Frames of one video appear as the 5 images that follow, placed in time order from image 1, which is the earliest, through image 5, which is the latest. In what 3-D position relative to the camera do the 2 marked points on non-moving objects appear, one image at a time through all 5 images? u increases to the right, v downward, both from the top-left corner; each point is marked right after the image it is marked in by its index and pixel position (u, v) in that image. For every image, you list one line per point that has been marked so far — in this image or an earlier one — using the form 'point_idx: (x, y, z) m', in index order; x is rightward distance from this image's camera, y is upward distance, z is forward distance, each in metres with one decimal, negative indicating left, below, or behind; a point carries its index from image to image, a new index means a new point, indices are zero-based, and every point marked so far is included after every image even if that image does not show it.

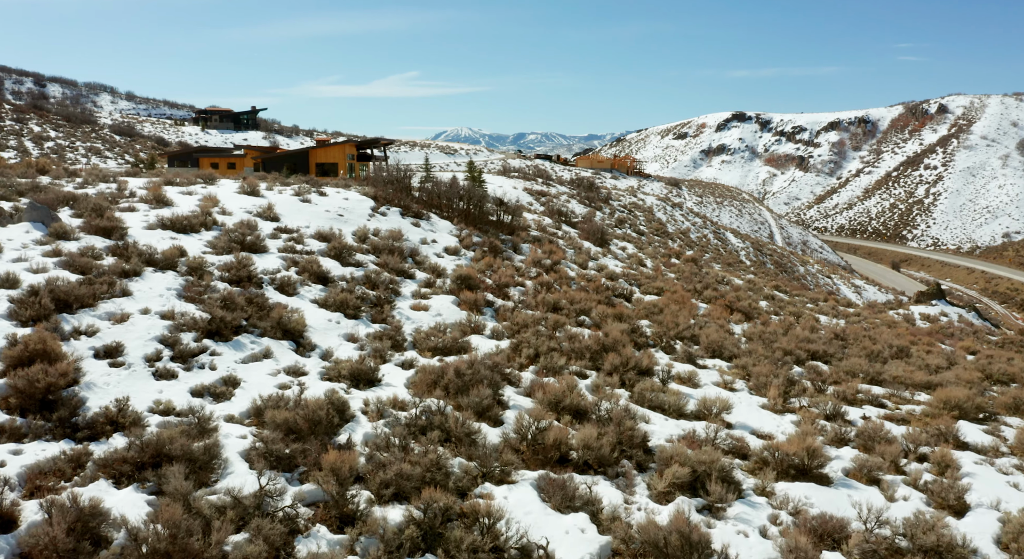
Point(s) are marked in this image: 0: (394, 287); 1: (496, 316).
0: (-1.7, -0.1, +11.4) m
1: (-0.2, -0.5, +11.4) m
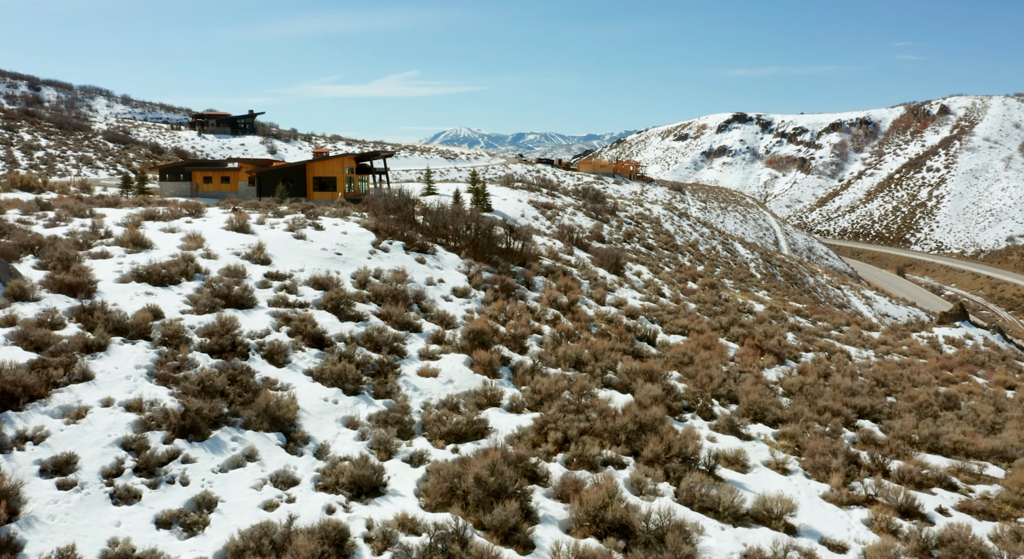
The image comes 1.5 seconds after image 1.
0: (-1.4, -0.9, +10.2) m
1: (0.0, -1.3, +10.1) m
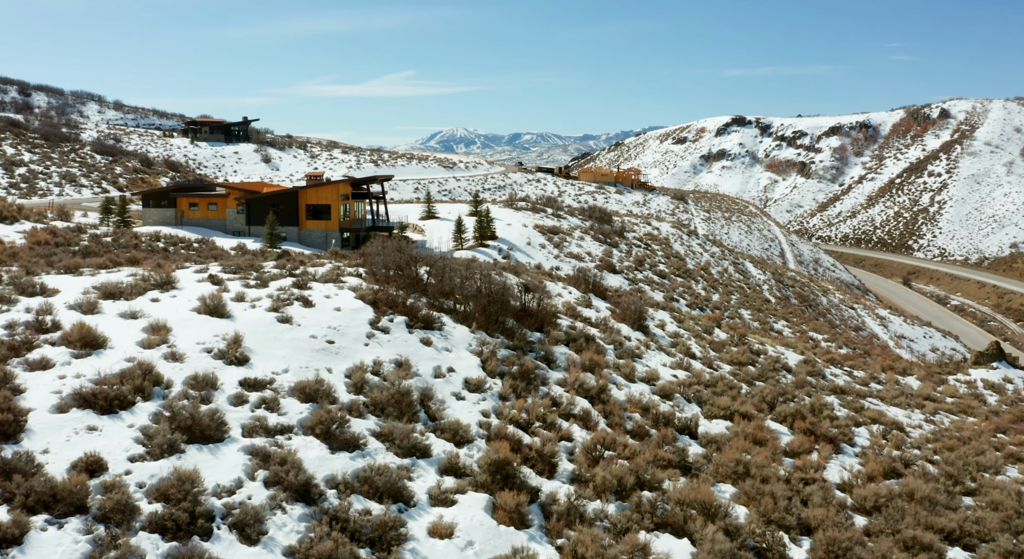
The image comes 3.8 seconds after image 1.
0: (-1.1, -2.1, +8.2) m
1: (+0.4, -2.5, +8.2) m
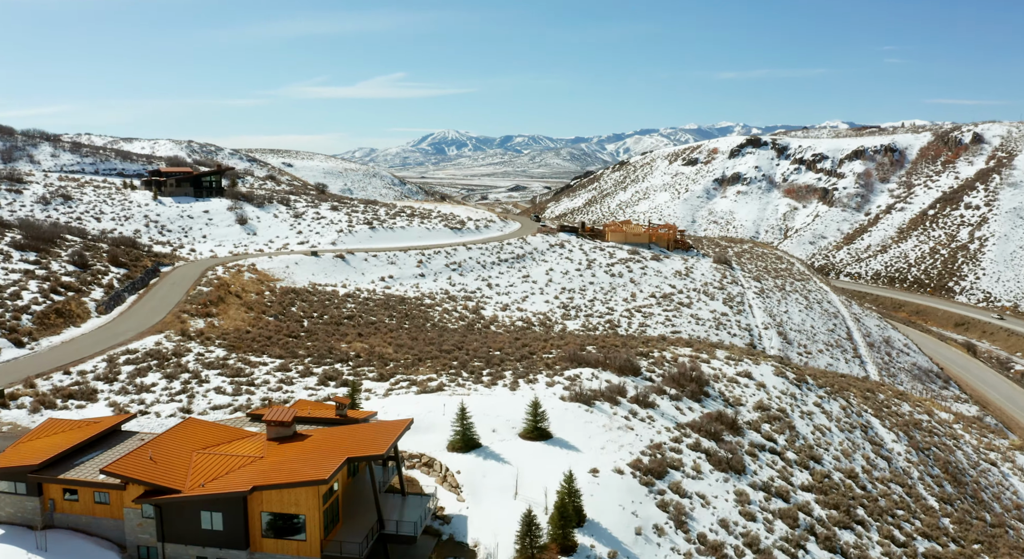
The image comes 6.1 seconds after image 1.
0: (+1.6, -9.7, -4.5) m
1: (+3.0, -10.1, -4.5) m
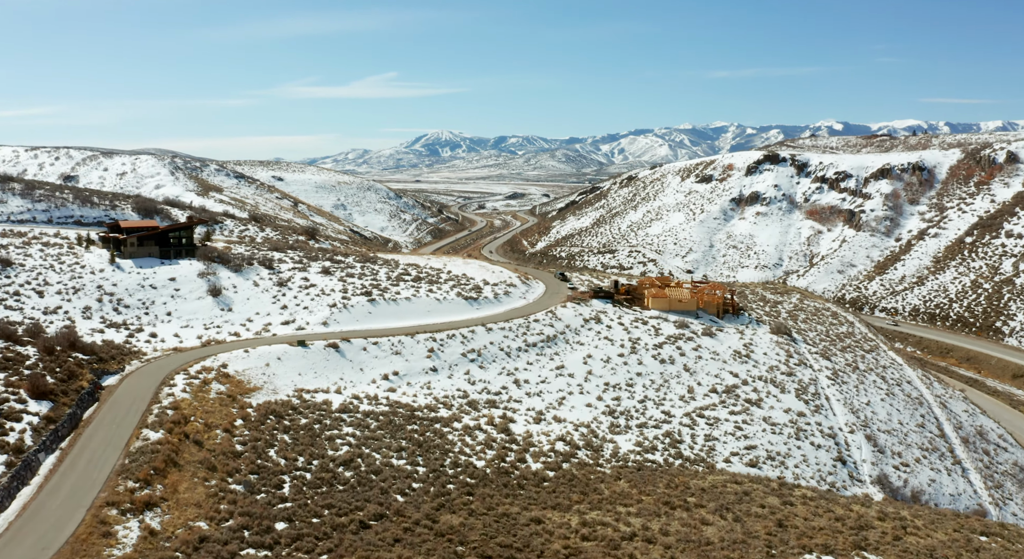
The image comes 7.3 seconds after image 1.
0: (+4.3, -16.0, -15.9) m
1: (+5.7, -16.4, -15.9) m
